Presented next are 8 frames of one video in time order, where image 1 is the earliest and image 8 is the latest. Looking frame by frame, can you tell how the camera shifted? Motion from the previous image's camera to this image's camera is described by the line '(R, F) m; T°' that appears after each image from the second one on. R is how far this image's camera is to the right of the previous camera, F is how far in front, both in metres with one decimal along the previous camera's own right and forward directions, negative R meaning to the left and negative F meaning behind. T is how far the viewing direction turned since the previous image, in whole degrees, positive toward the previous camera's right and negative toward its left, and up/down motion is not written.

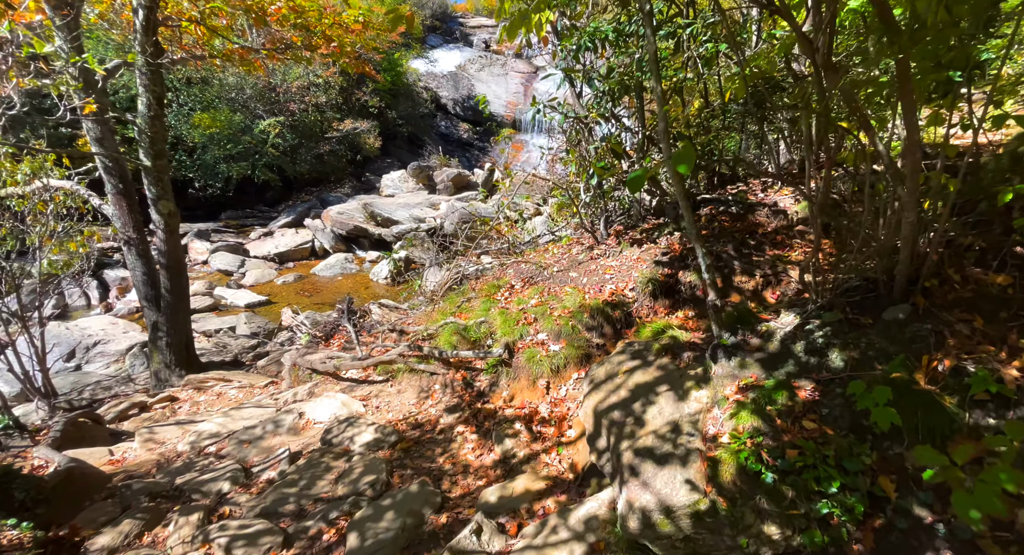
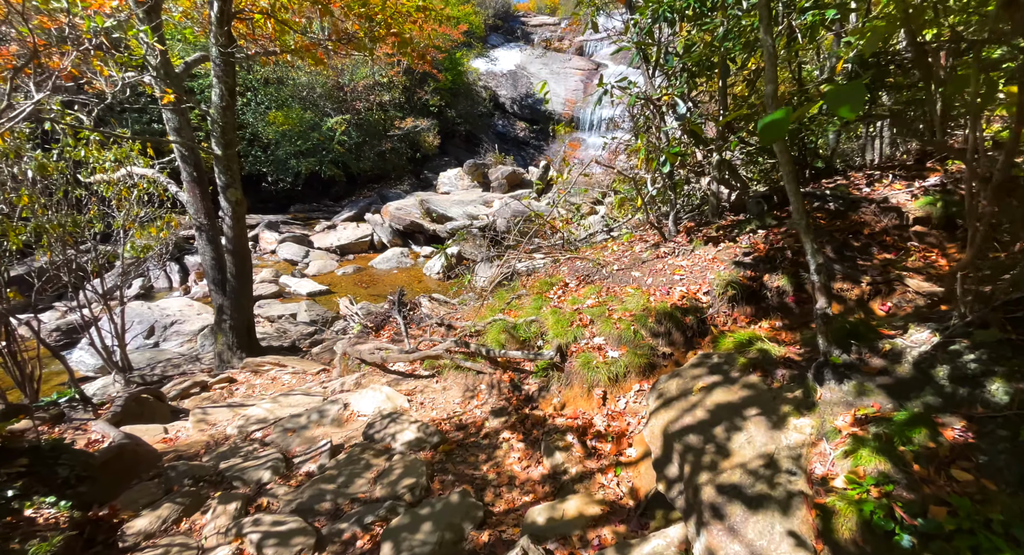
(0.0, +0.3) m; -6°
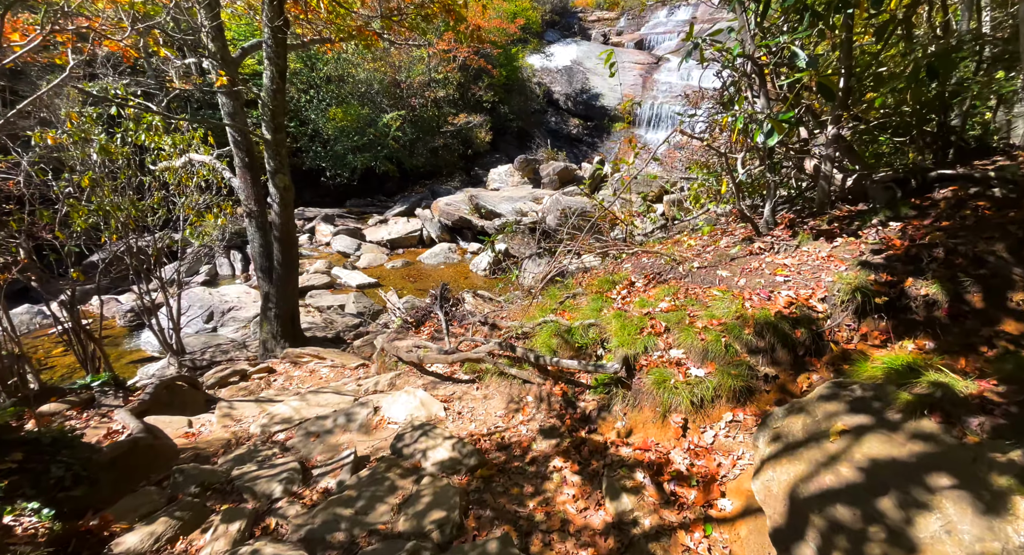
(-0.1, +0.6) m; -5°
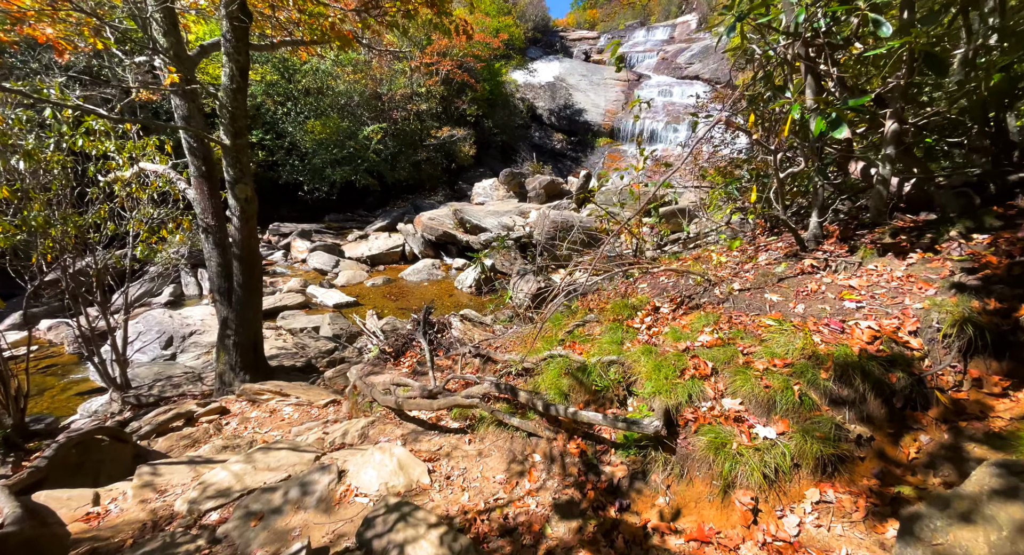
(-0.1, +0.6) m; +2°
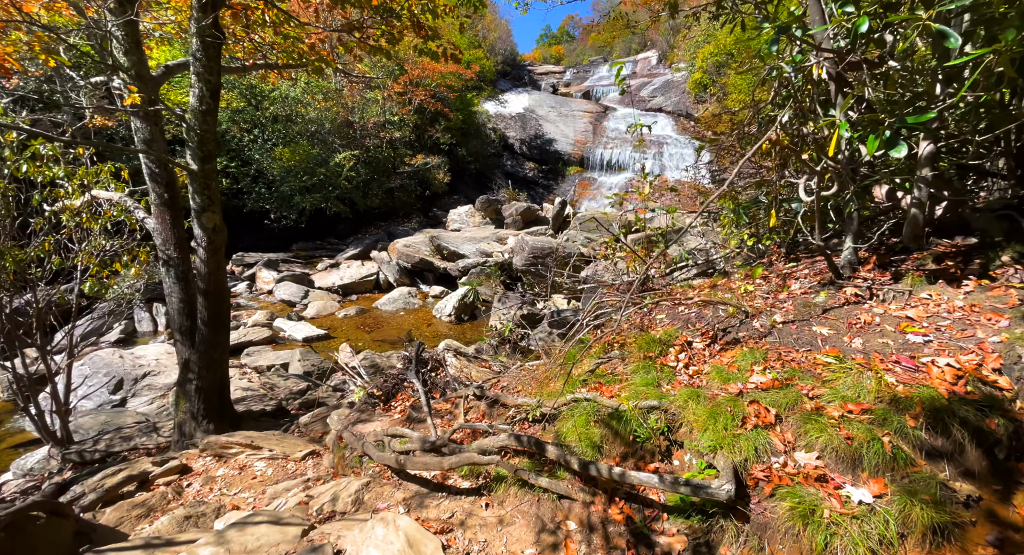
(-0.3, +0.3) m; +4°
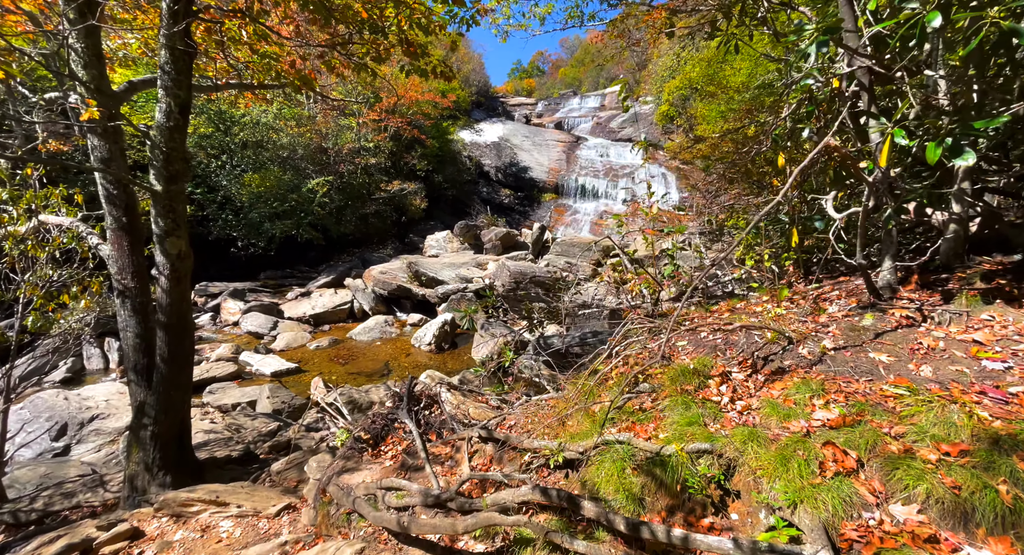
(-0.2, +0.3) m; +3°
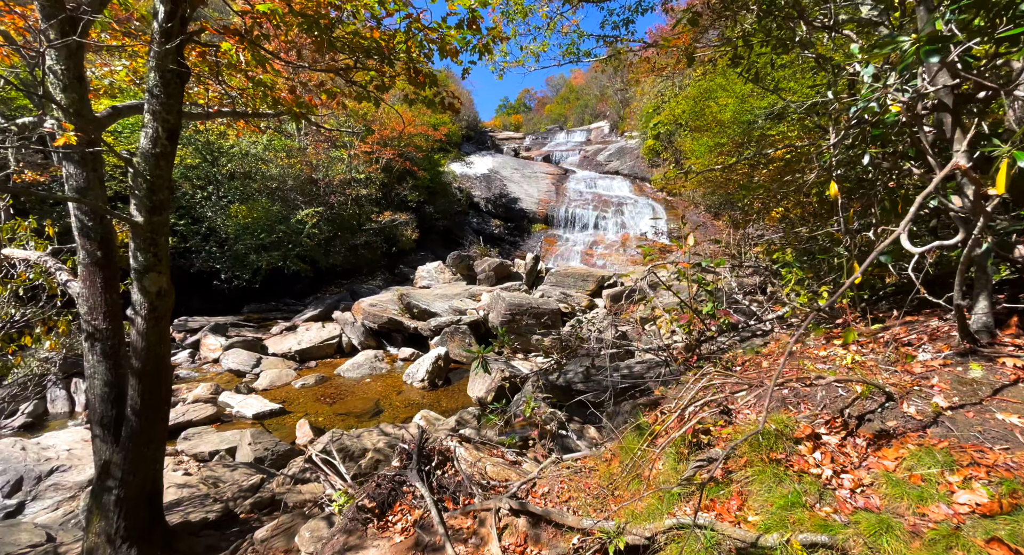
(-0.3, +0.4) m; +2°
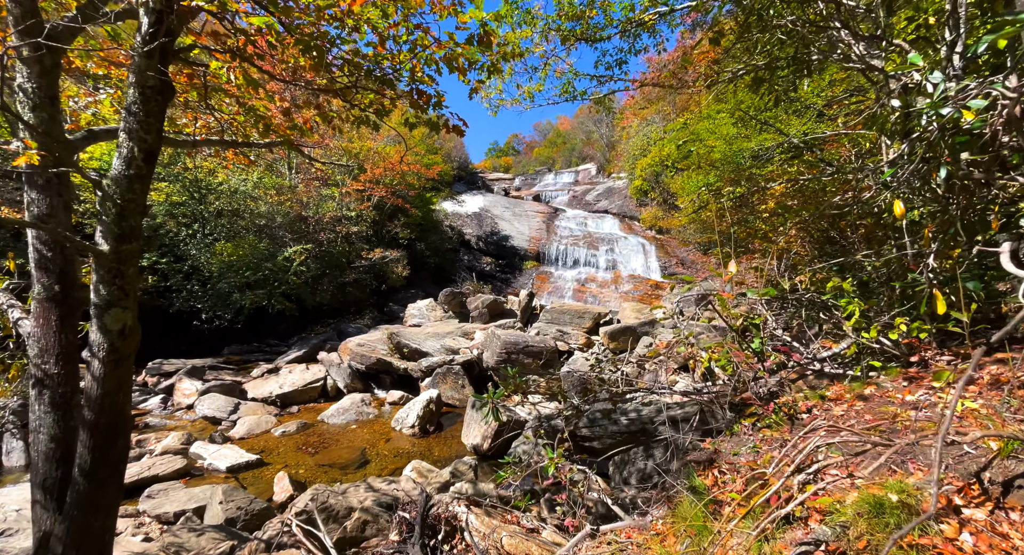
(-0.2, +0.4) m; +1°
